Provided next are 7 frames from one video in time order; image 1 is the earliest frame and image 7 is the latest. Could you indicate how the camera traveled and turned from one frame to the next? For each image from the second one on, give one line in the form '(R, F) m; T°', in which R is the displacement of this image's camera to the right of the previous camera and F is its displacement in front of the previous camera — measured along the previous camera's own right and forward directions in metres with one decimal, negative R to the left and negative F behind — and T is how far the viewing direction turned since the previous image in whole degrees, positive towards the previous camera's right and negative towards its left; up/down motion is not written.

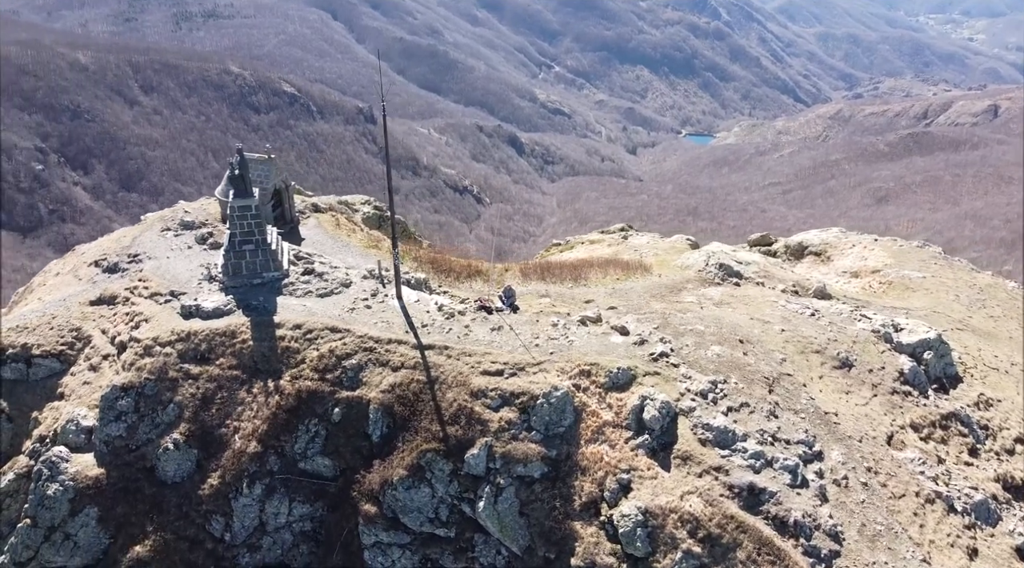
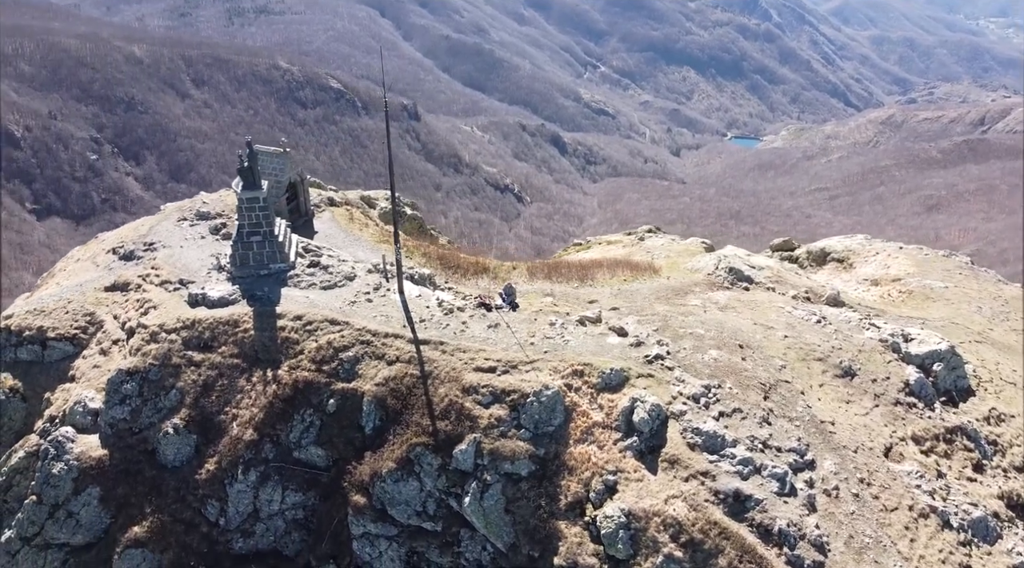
(+2.7, -0.2) m; -4°
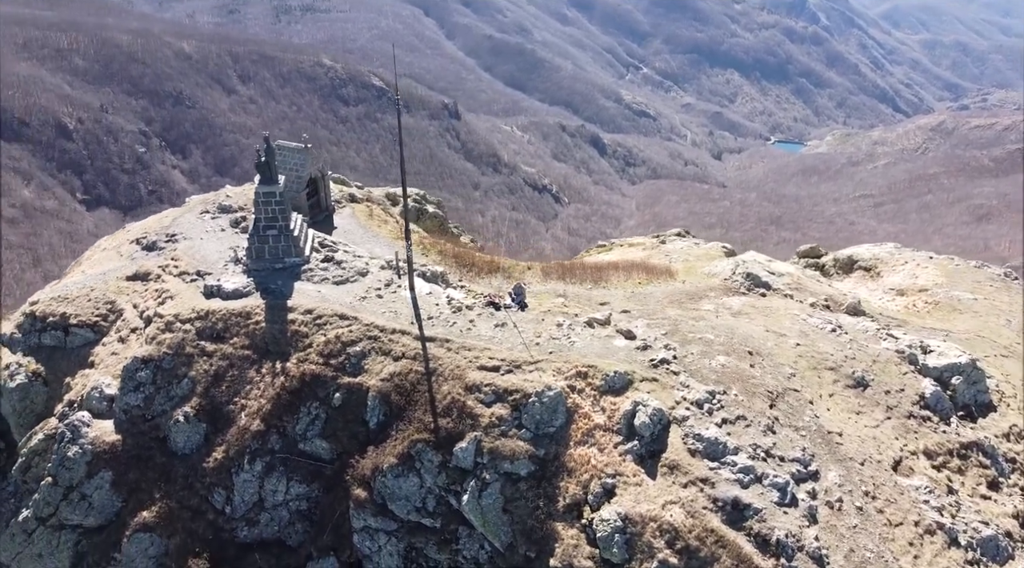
(+1.9, 0.0) m; -3°
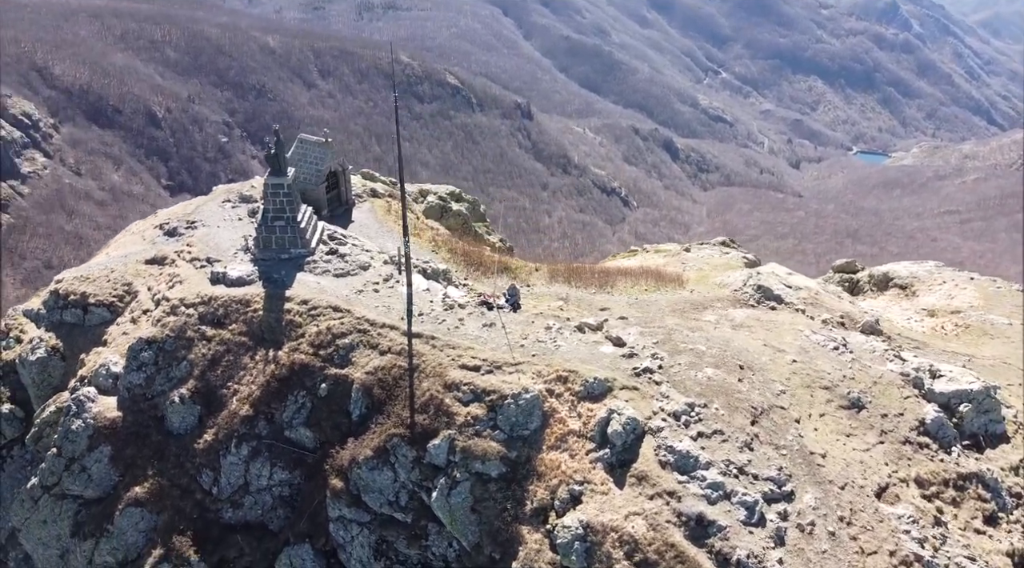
(+5.0, +0.1) m; -6°
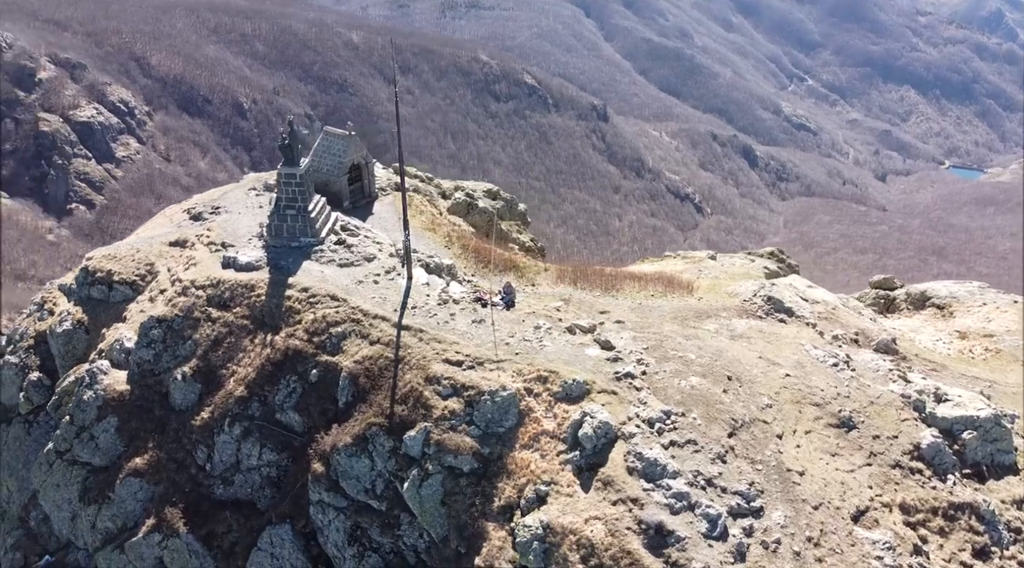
(+5.3, +0.1) m; -7°
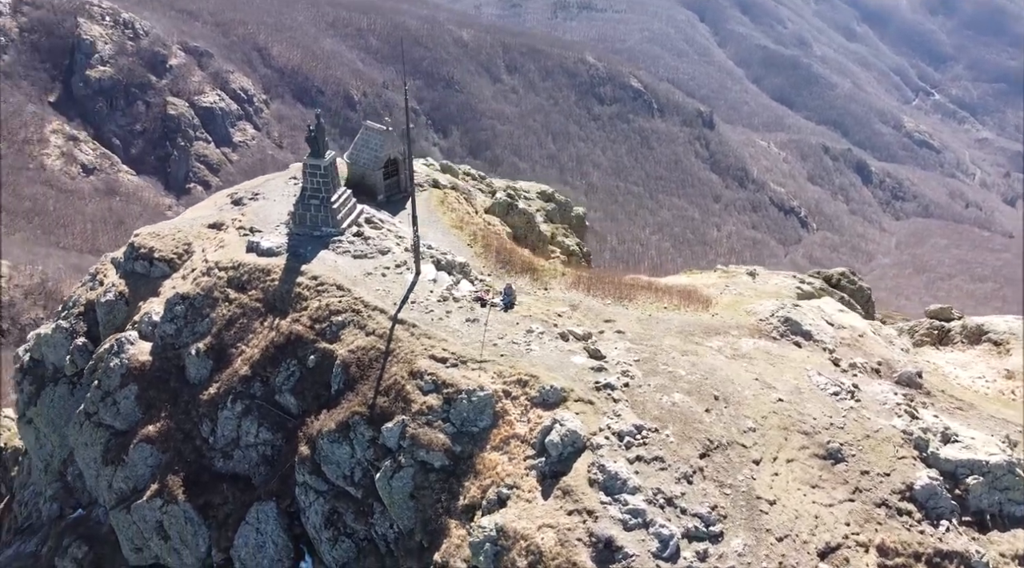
(+6.6, +0.6) m; -9°
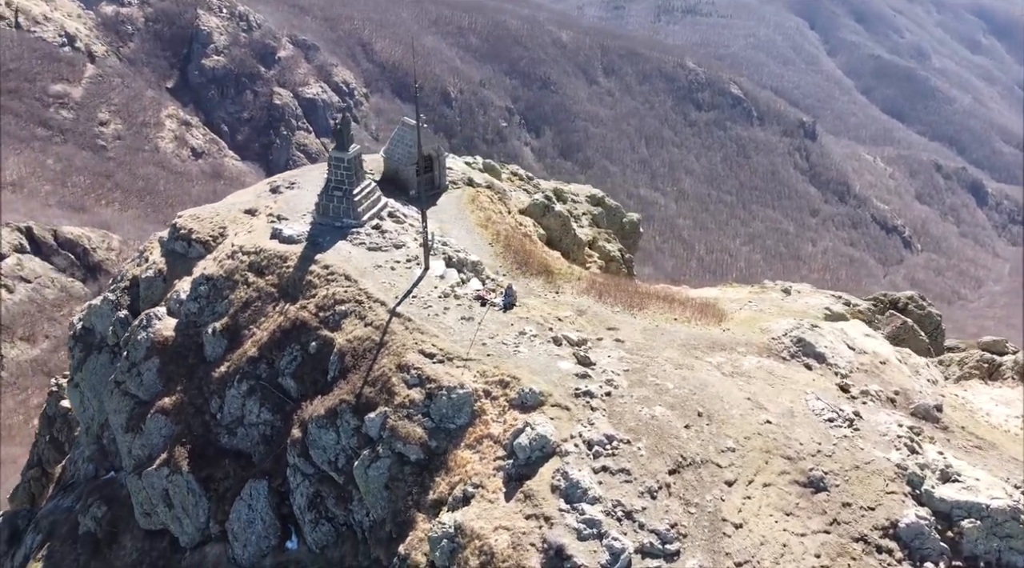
(+6.0, +0.9) m; -8°
